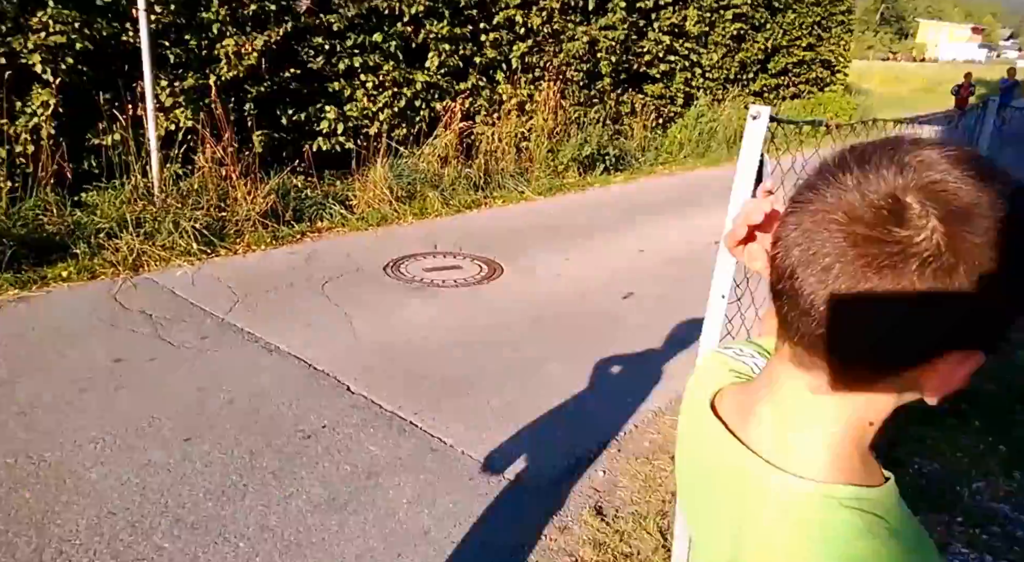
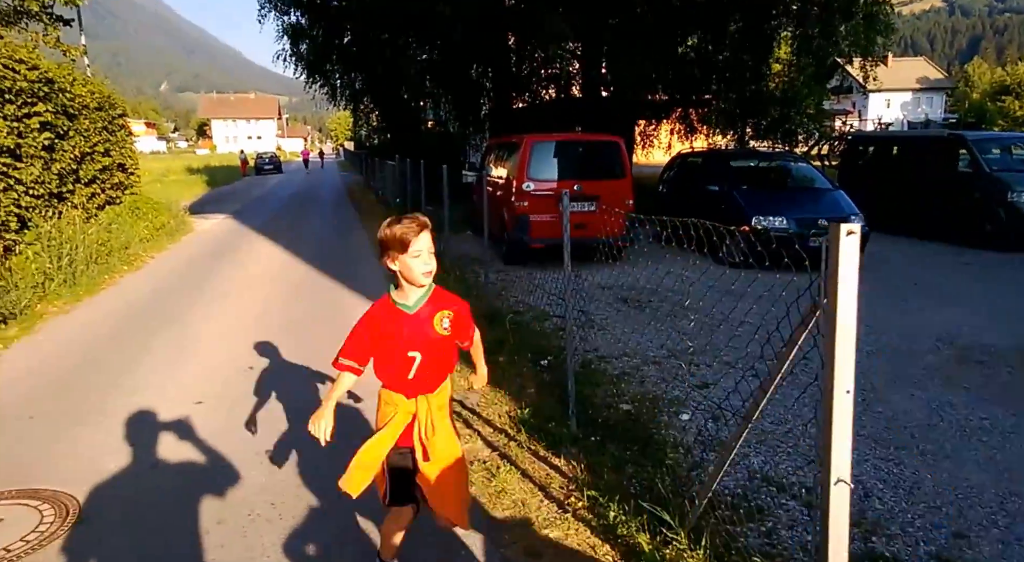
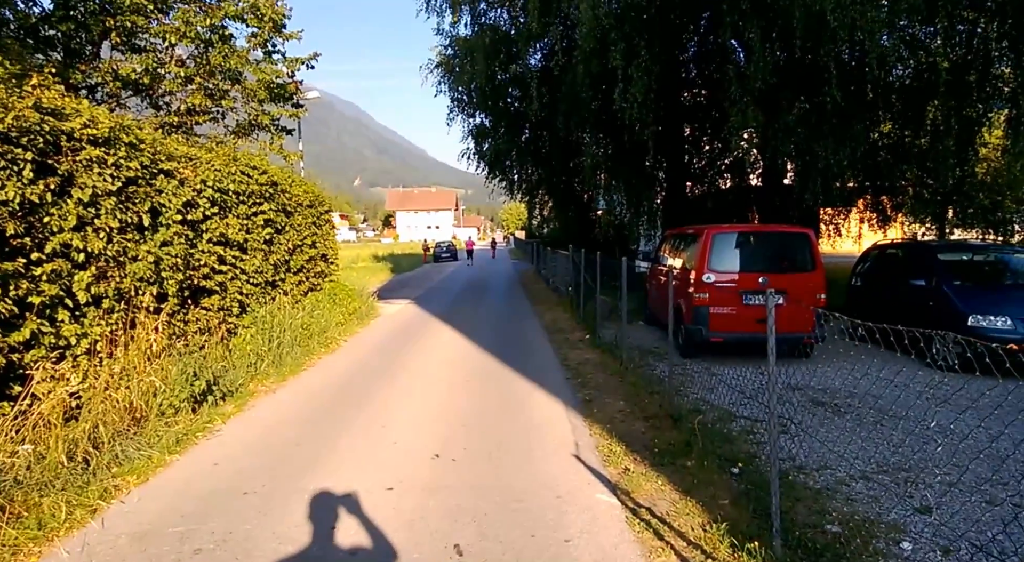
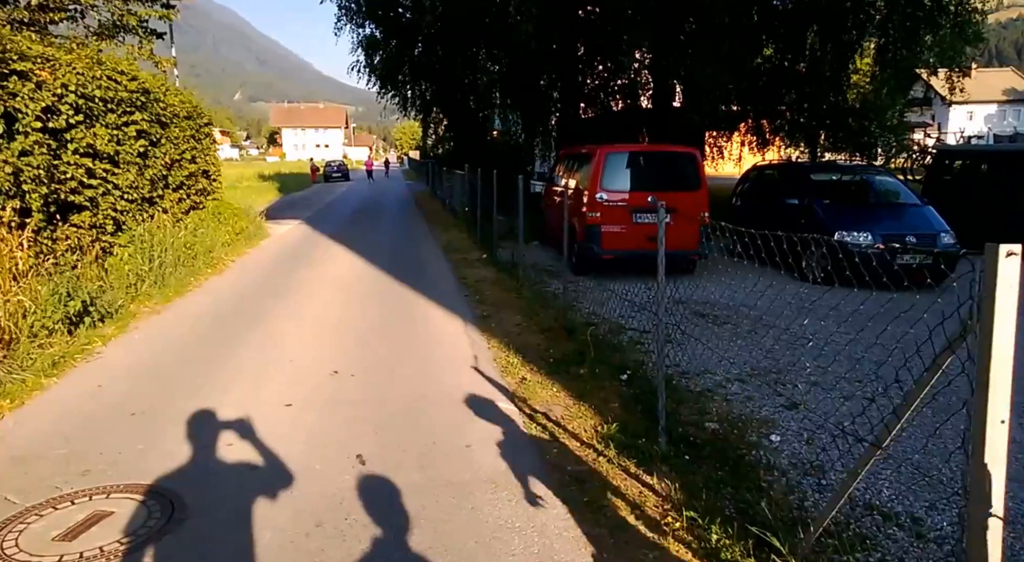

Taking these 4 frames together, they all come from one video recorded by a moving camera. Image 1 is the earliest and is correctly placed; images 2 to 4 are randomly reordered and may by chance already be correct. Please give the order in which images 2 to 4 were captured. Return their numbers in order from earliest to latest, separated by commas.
2, 4, 3
